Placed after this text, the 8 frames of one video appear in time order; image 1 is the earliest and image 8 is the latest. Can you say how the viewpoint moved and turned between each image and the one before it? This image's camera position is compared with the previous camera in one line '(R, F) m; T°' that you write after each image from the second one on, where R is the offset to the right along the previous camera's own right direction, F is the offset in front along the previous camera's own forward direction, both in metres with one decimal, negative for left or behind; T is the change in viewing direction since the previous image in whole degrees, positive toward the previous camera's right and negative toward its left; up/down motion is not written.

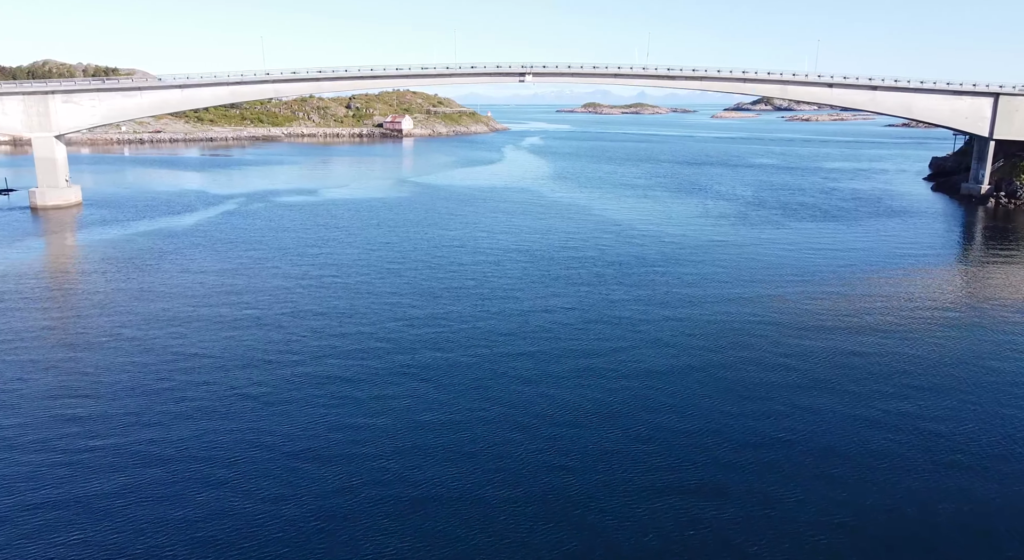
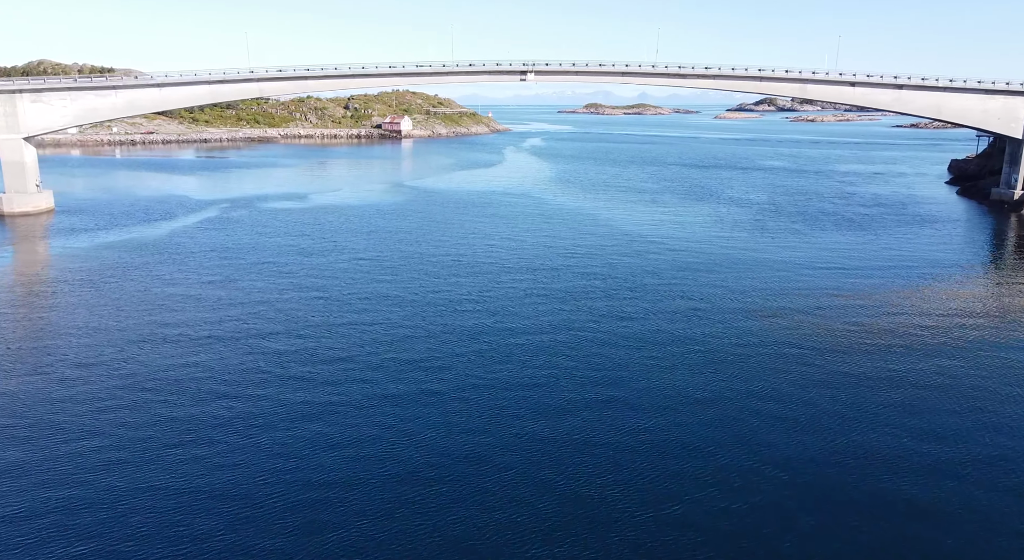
(0.0, +1.7) m; 0°
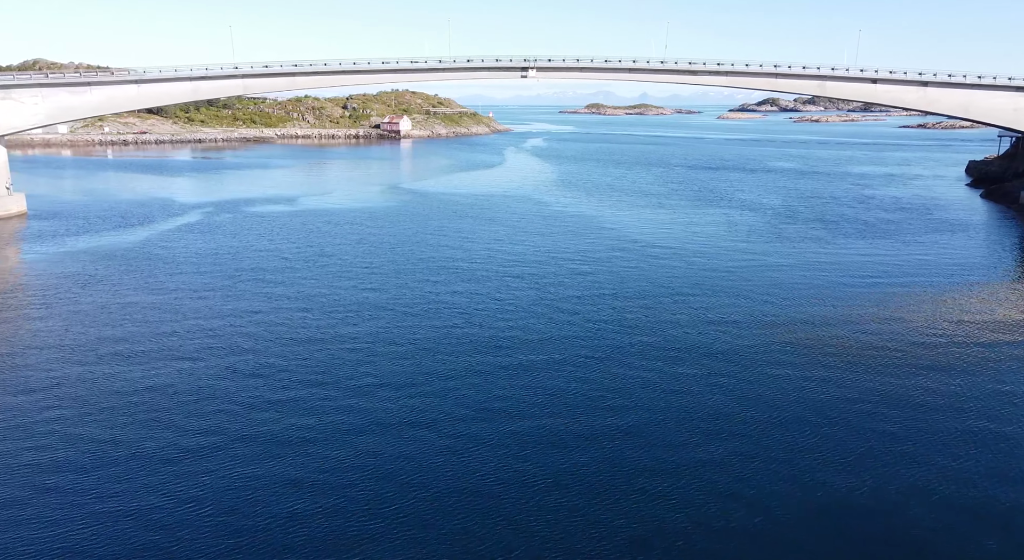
(0.0, +1.4) m; 0°
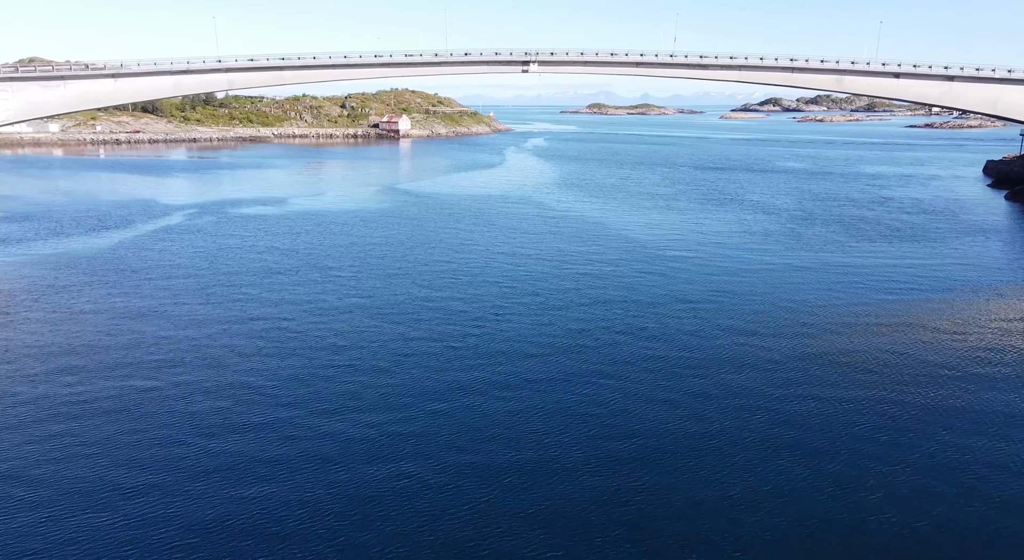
(0.0, +1.3) m; 0°
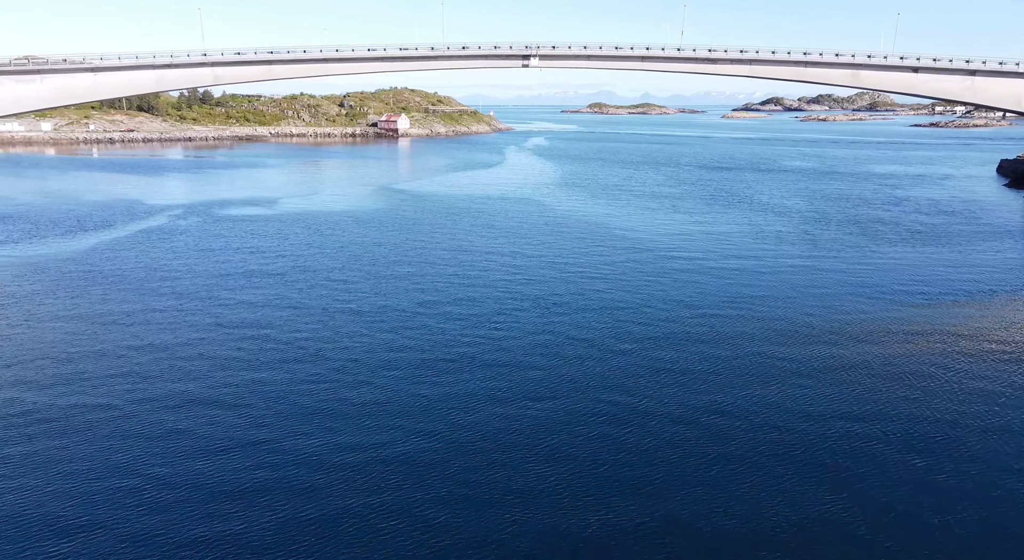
(0.0, +1.0) m; 0°
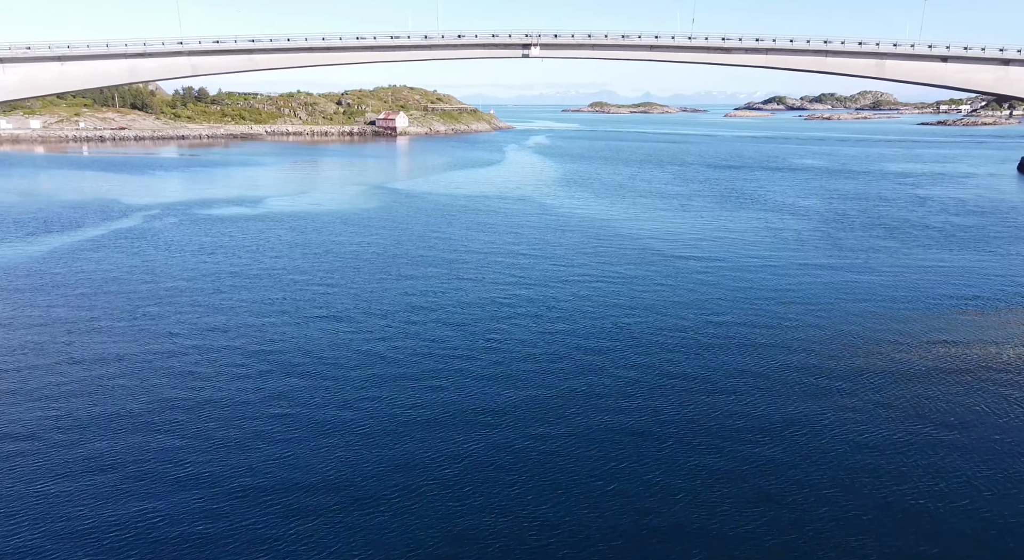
(0.0, +1.4) m; 0°
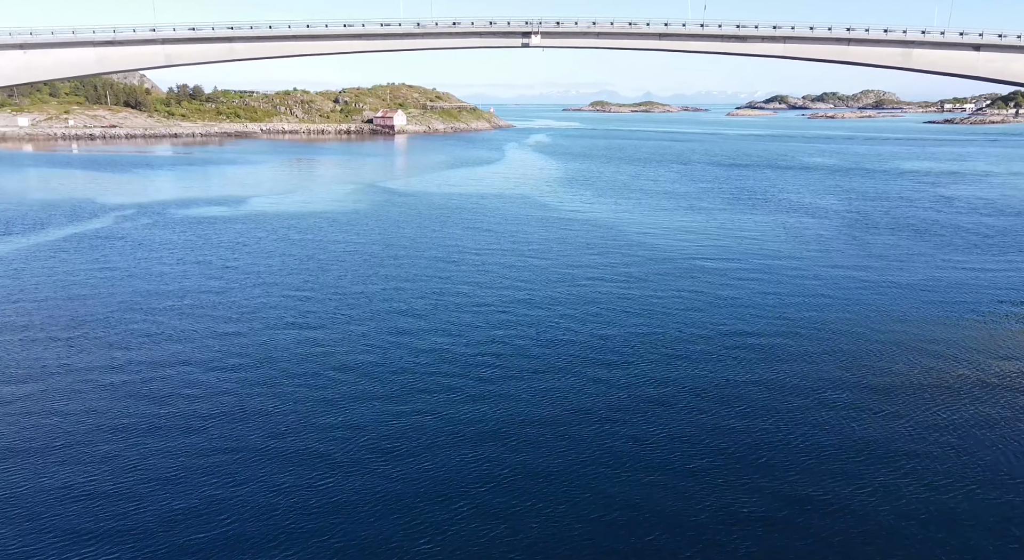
(0.0, +1.4) m; 0°
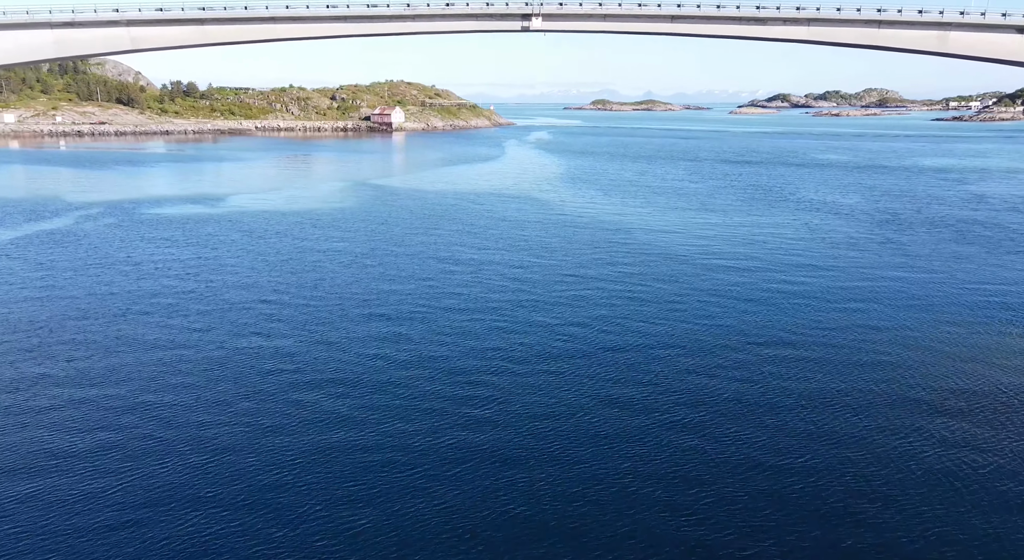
(0.0, +1.6) m; 0°
